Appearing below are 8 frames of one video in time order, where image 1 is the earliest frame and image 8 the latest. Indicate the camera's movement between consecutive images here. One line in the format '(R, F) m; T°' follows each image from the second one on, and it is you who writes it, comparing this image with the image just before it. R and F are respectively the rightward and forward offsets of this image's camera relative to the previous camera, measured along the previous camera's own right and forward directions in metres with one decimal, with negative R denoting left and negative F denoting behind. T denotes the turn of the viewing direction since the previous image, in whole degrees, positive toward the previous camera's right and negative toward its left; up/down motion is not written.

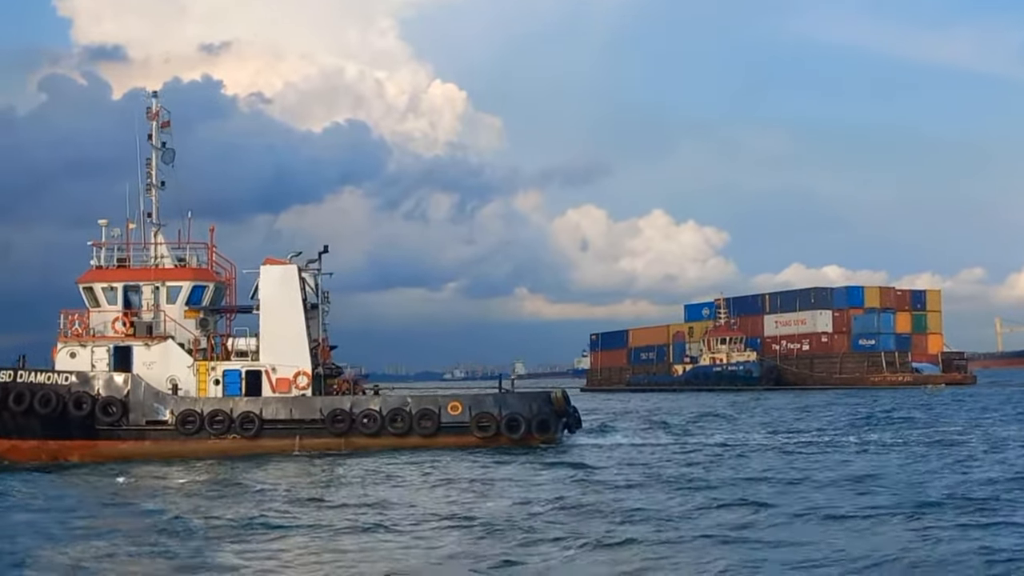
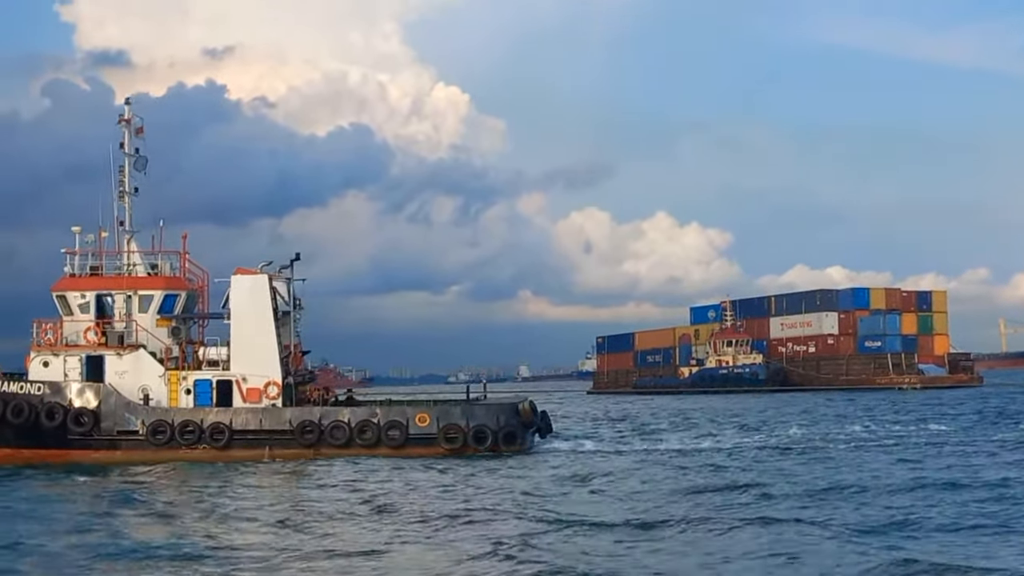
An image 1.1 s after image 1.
(+0.6, -0.1) m; 0°
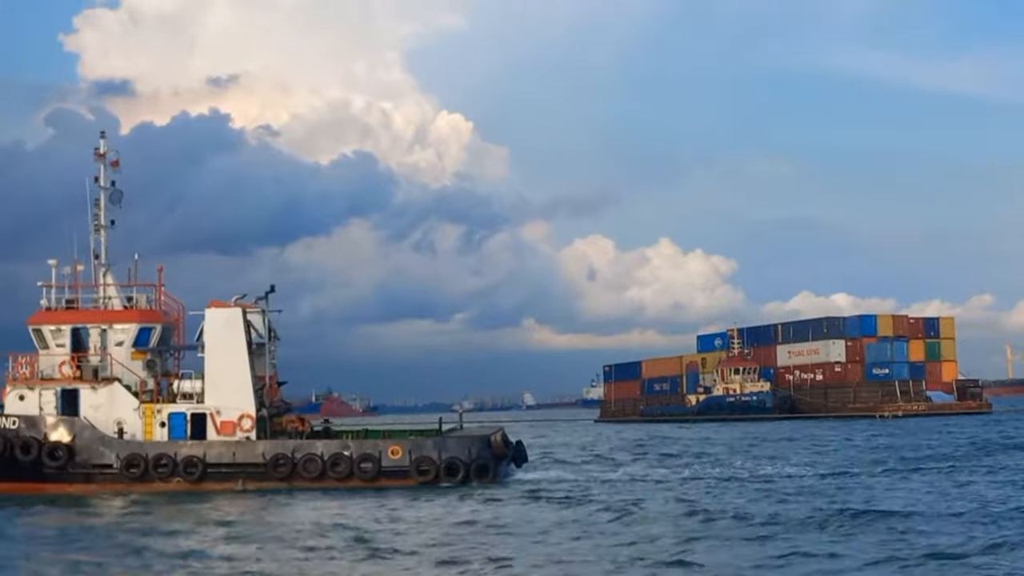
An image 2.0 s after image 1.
(+0.5, -0.1) m; 0°
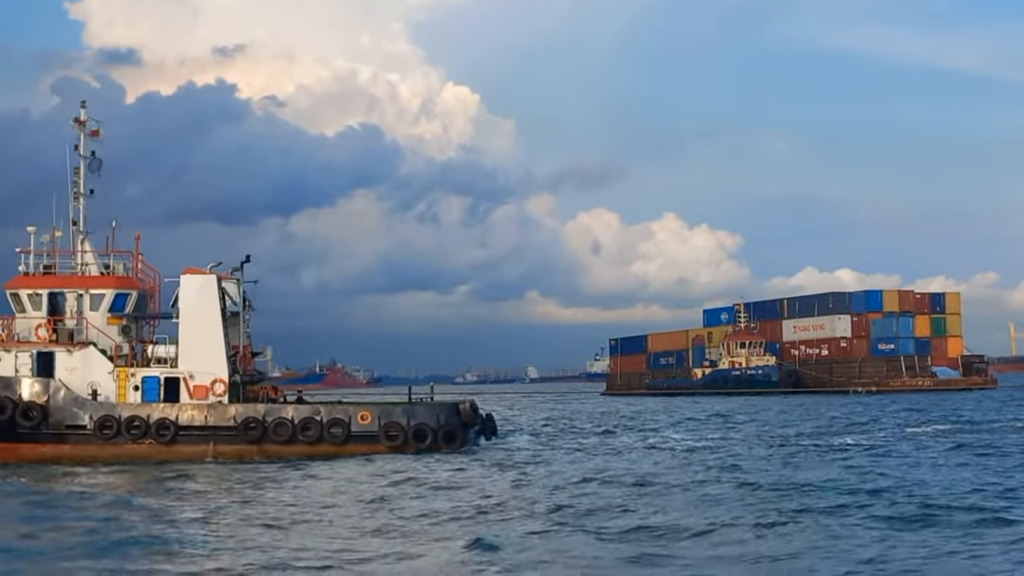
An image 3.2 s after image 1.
(+0.6, -0.2) m; 0°
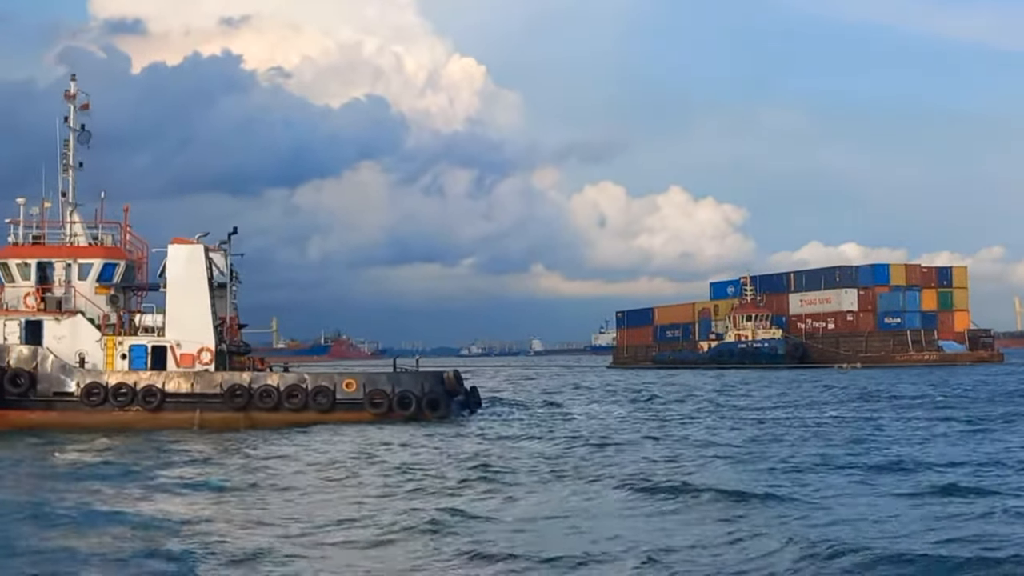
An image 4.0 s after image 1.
(+0.4, -0.2) m; 0°
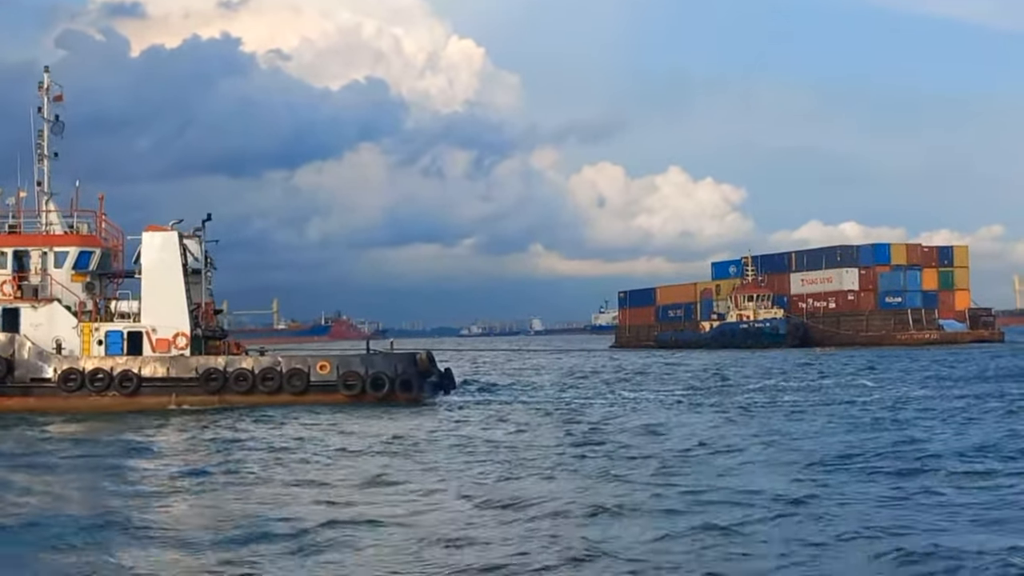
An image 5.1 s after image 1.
(+0.5, -0.3) m; 0°
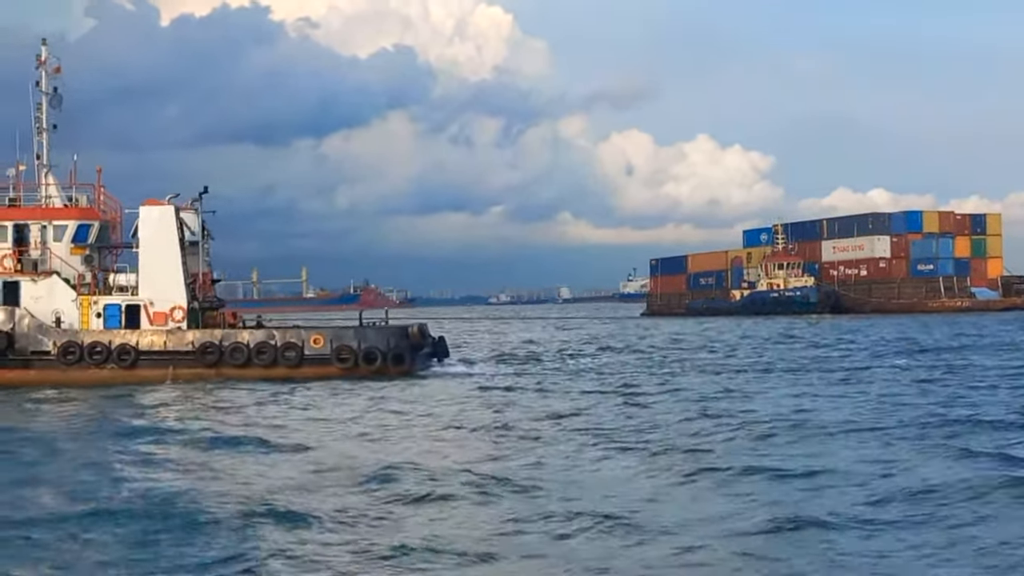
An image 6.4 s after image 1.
(+0.5, +0.1) m; -2°
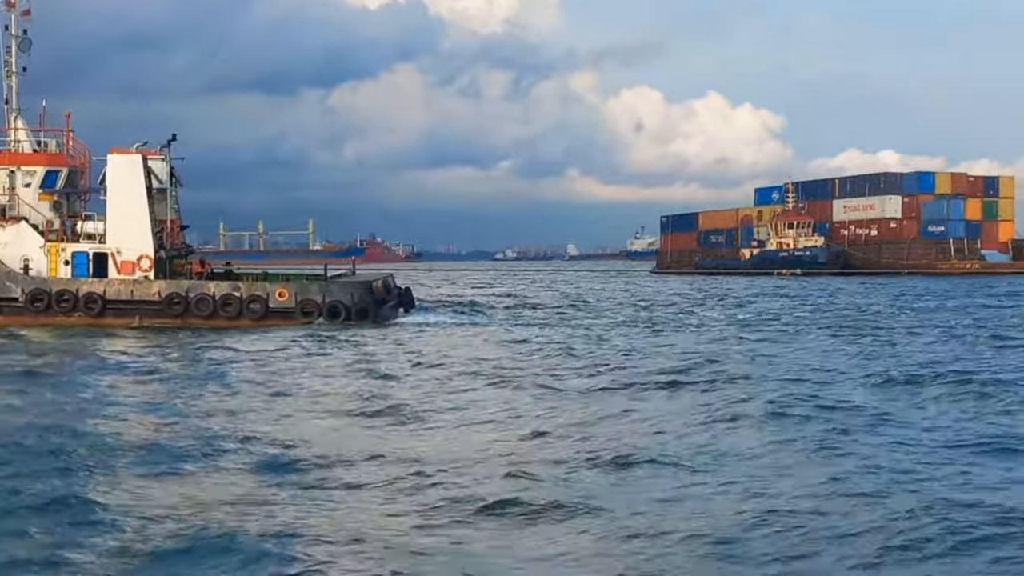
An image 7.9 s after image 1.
(+0.6, +0.2) m; 0°
